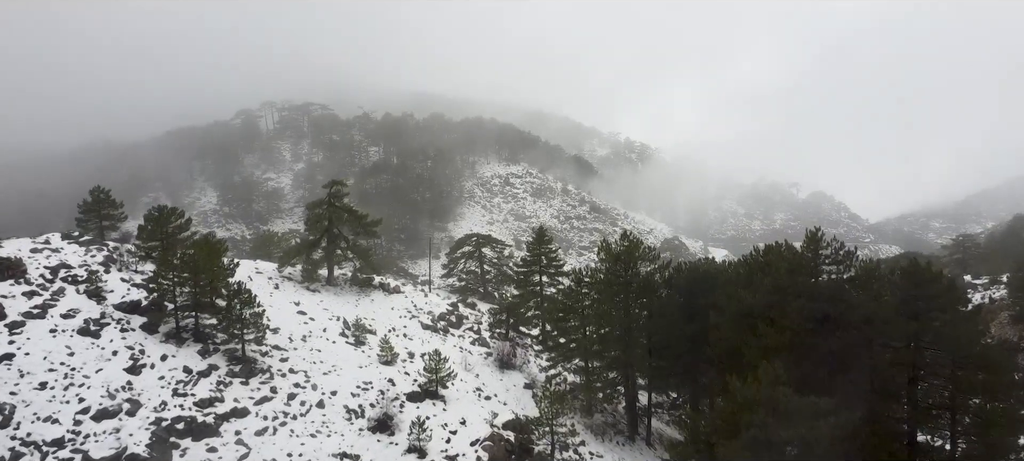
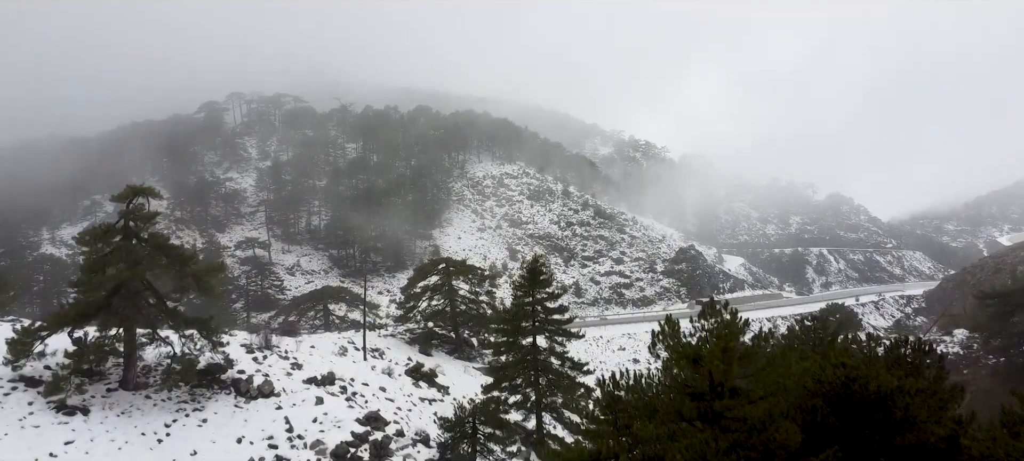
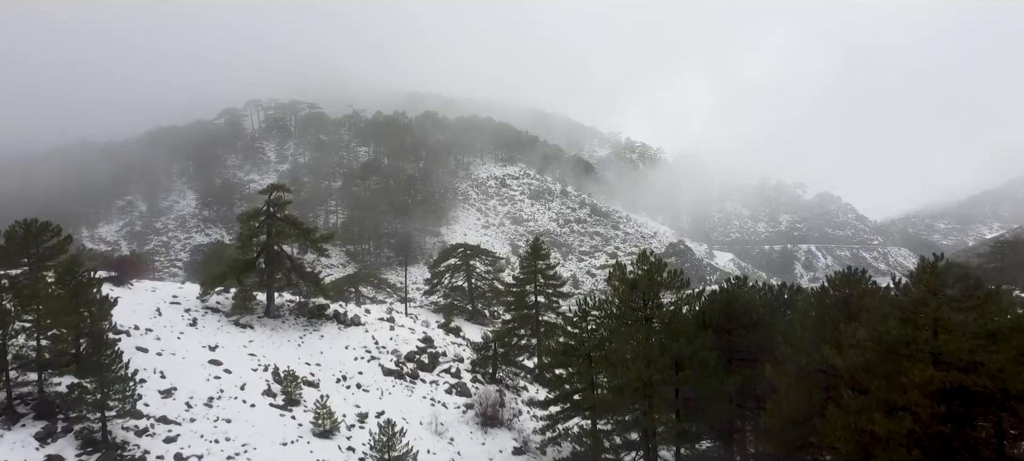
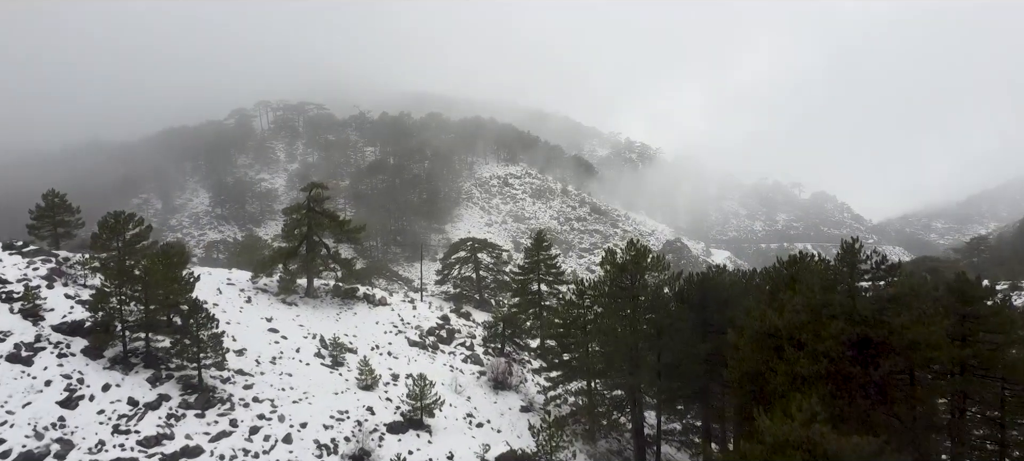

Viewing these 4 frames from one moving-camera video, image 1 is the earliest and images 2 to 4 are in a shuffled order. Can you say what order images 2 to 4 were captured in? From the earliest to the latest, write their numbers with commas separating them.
4, 3, 2
